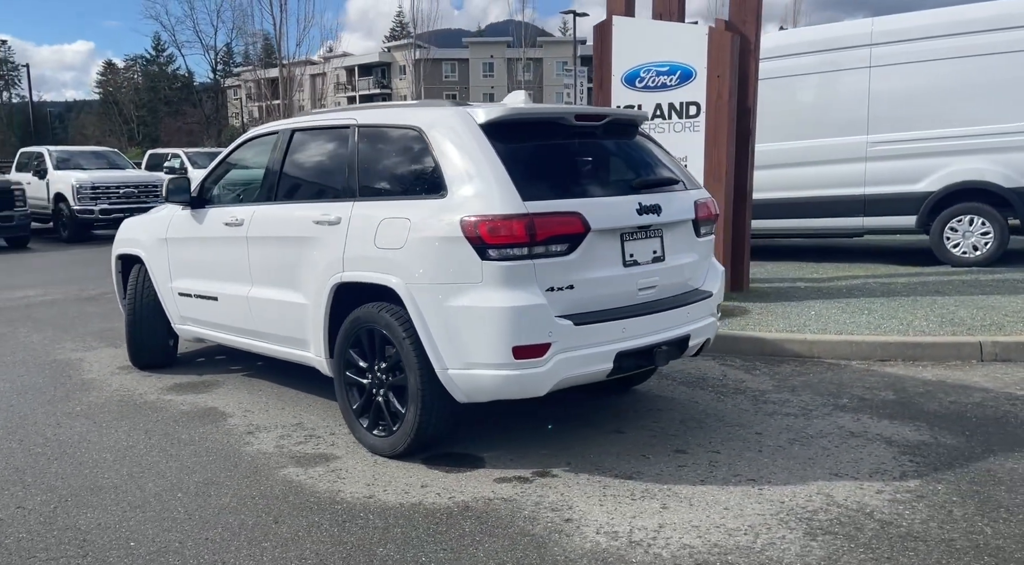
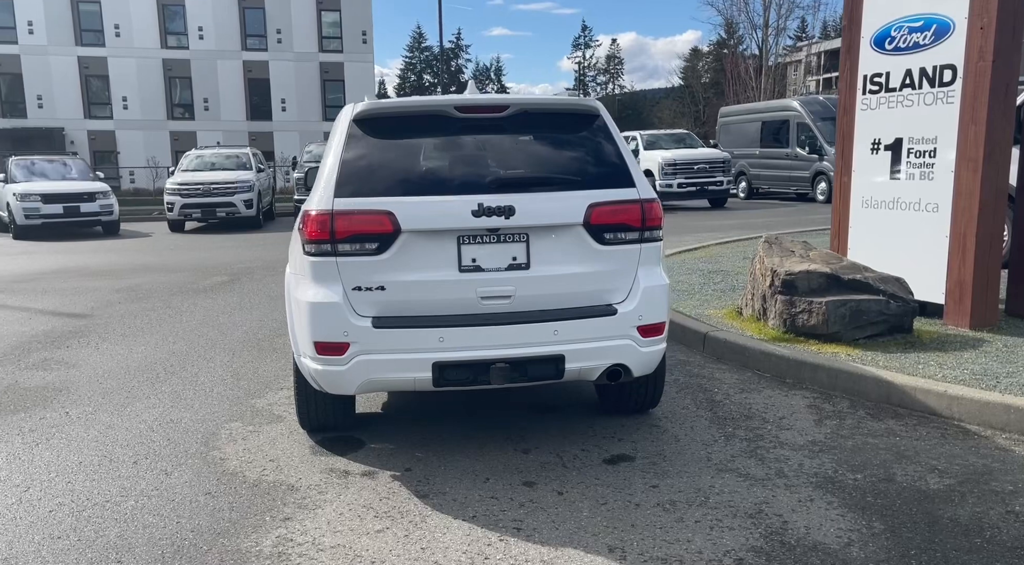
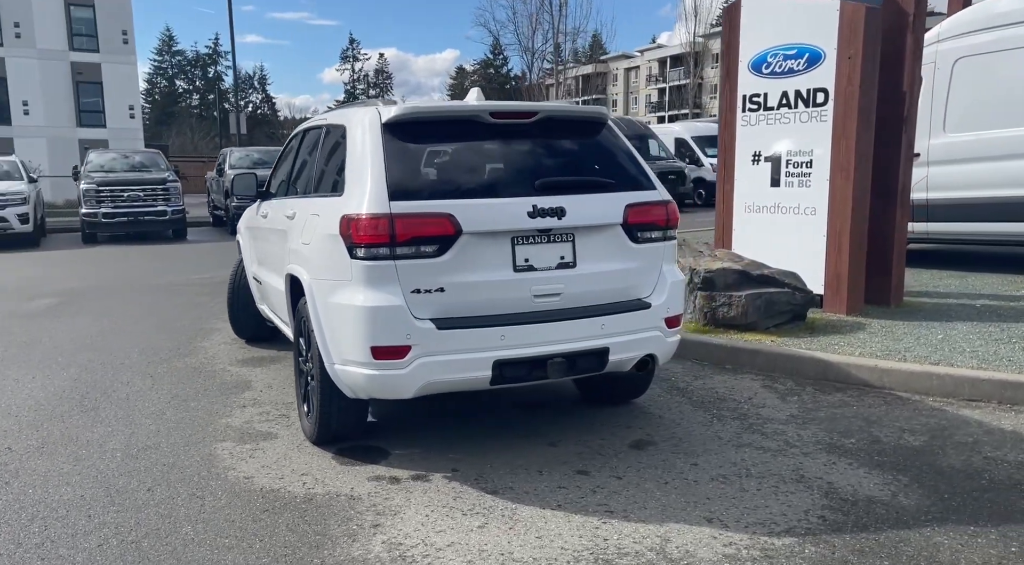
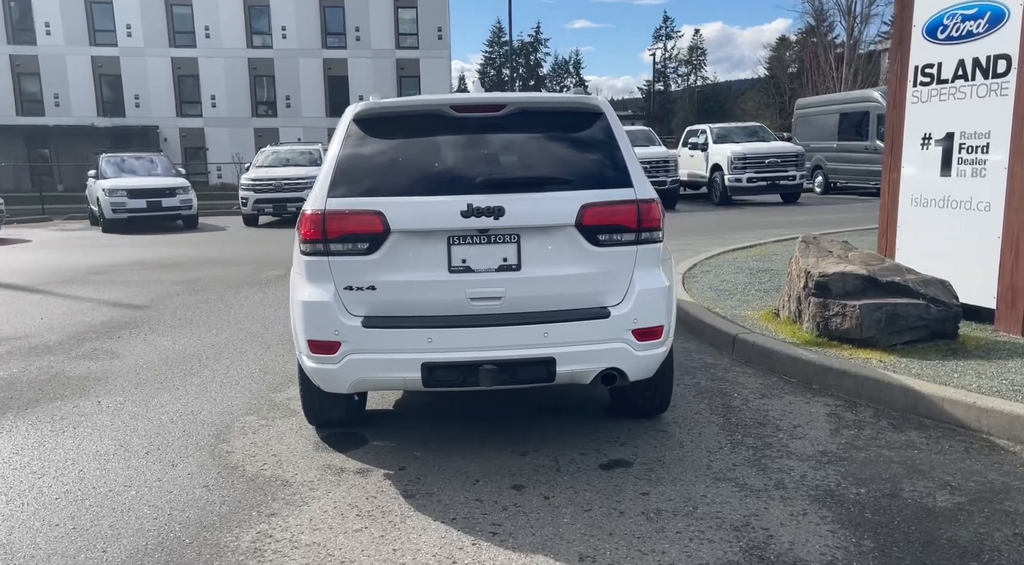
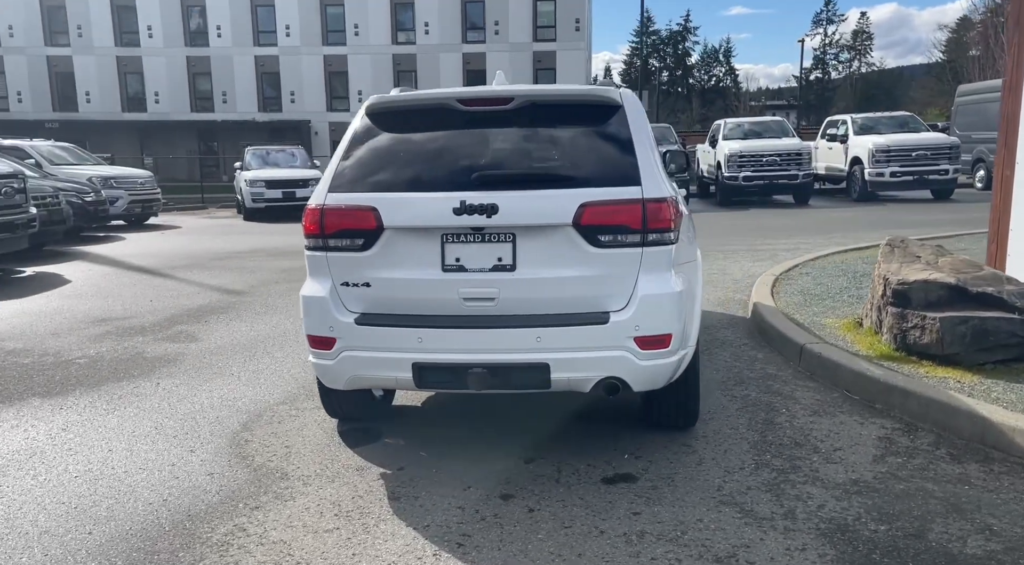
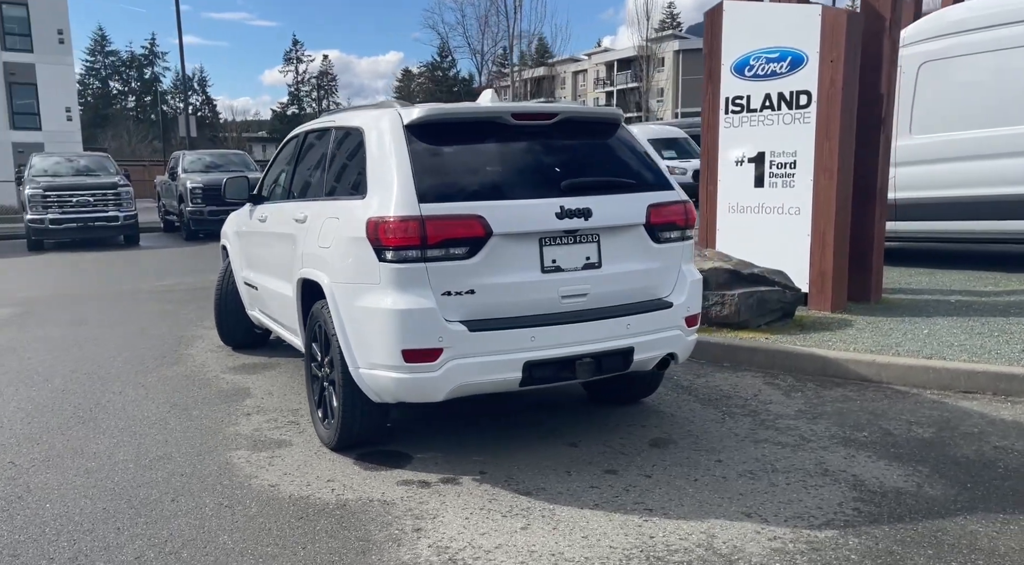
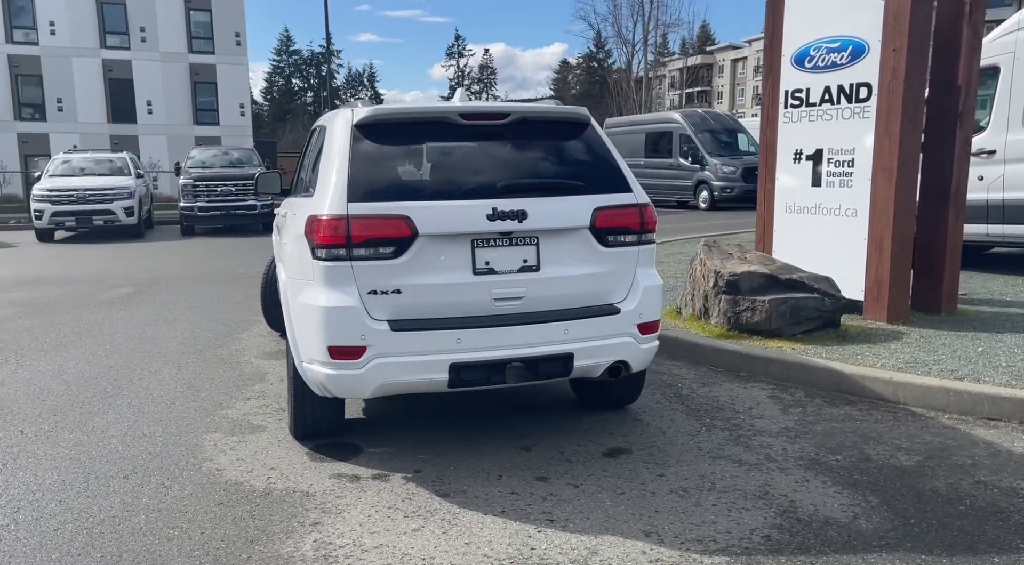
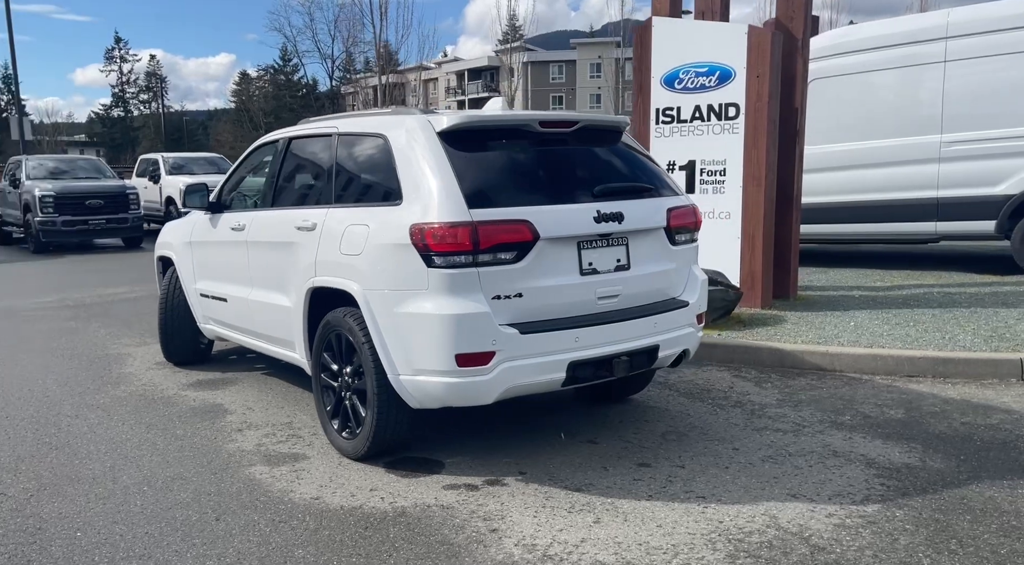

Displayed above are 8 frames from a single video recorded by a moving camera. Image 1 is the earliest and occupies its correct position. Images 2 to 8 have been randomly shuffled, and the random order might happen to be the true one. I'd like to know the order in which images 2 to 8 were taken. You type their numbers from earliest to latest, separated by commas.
8, 6, 3, 7, 2, 4, 5
